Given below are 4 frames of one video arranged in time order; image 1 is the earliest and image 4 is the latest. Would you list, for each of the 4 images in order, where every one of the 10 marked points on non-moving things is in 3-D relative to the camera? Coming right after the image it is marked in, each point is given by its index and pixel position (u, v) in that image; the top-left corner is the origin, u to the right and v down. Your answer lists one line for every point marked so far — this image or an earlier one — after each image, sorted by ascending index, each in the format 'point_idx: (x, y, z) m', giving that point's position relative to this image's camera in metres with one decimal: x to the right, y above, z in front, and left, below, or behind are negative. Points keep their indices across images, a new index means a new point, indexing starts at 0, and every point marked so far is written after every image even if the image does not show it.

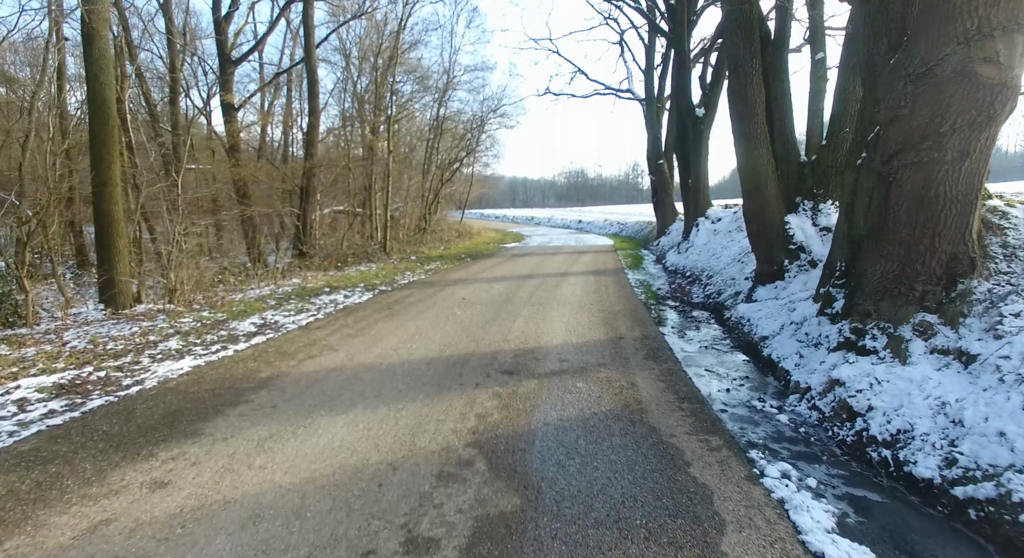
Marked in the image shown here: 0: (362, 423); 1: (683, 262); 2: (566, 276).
0: (-1.0, -1.0, +3.8) m
1: (+4.4, +0.4, +14.3) m
2: (+1.3, +0.1, +13.6) m
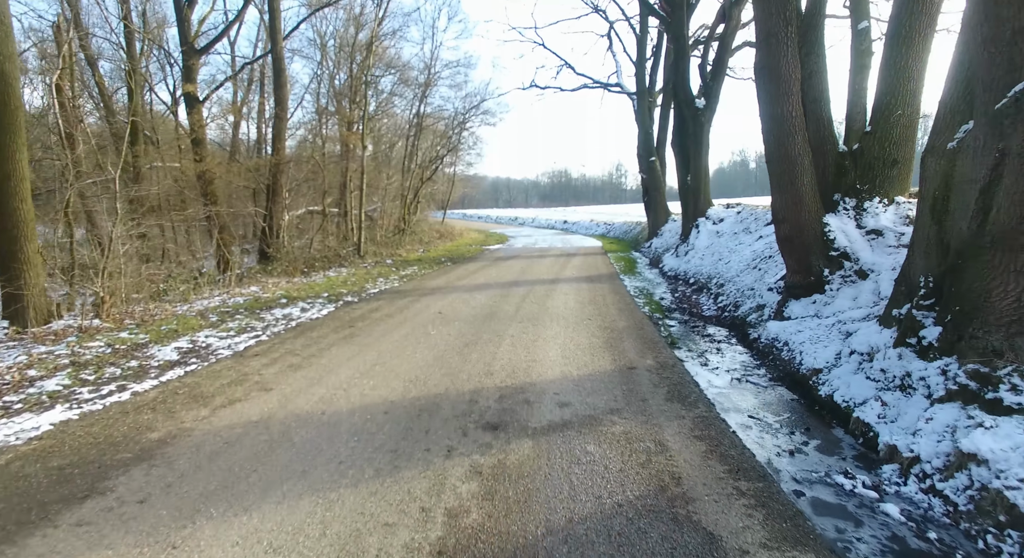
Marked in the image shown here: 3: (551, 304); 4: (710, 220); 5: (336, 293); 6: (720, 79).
0: (-1.1, -1.1, +2.5) m
1: (+4.0, +0.3, +13.1) m
2: (+1.0, -0.1, +12.3) m
3: (+0.7, -0.5, +9.2) m
4: (+5.2, +1.5, +14.4) m
5: (-3.5, -0.3, +11.1) m
6: (+5.4, +5.1, +14.2) m
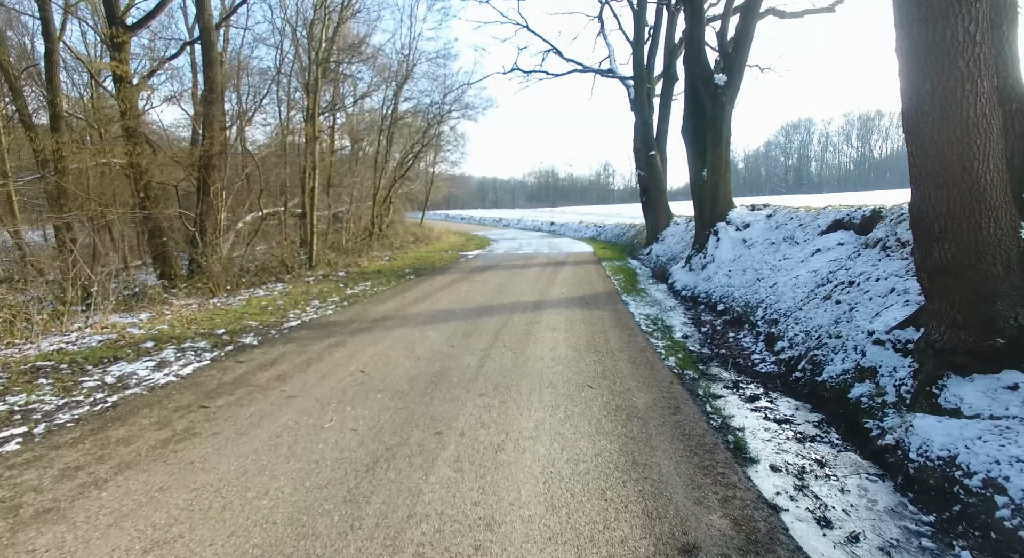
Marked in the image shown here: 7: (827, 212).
0: (-1.4, -1.6, -0.5) m
1: (+3.5, -0.1, +10.3) m
2: (+0.5, -0.5, +9.5) m
3: (+0.2, -0.9, +6.4) m
4: (+4.6, +1.1, +11.6) m
5: (-4.0, -0.7, +8.1) m
6: (+4.8, +4.7, +11.4) m
7: (+5.1, +1.1, +9.0) m
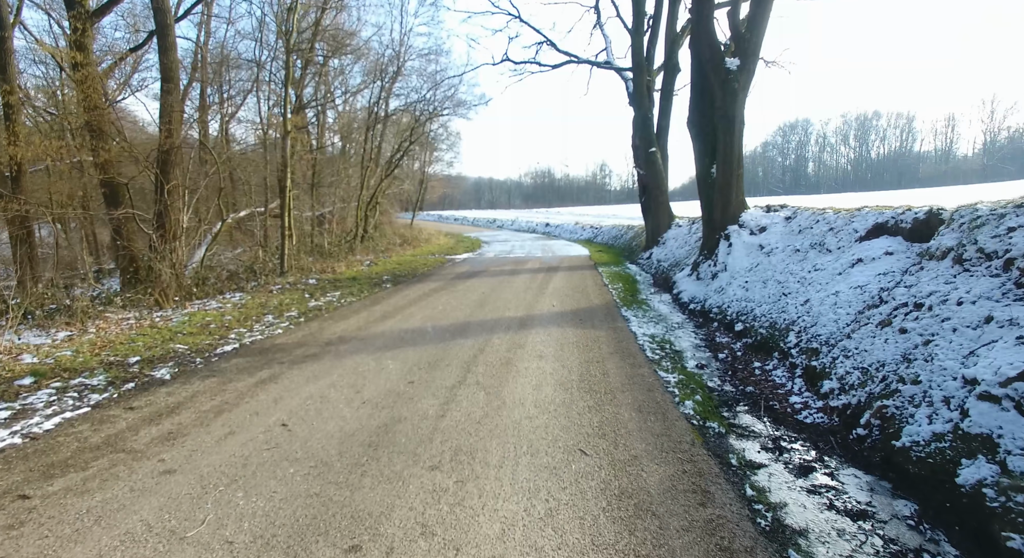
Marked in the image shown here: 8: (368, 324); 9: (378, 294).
0: (-1.6, -1.7, -1.8) m
1: (+3.2, -0.3, +8.9) m
2: (+0.2, -0.7, +8.1) m
3: (0.0, -1.0, +5.0) m
4: (+4.3, +0.9, +10.3) m
5: (-4.2, -0.9, +6.7) m
6: (+4.5, +4.5, +10.1) m
7: (+4.9, +0.9, +7.7) m
8: (-2.2, -0.7, +8.2) m
9: (-2.9, -0.3, +11.7) m
